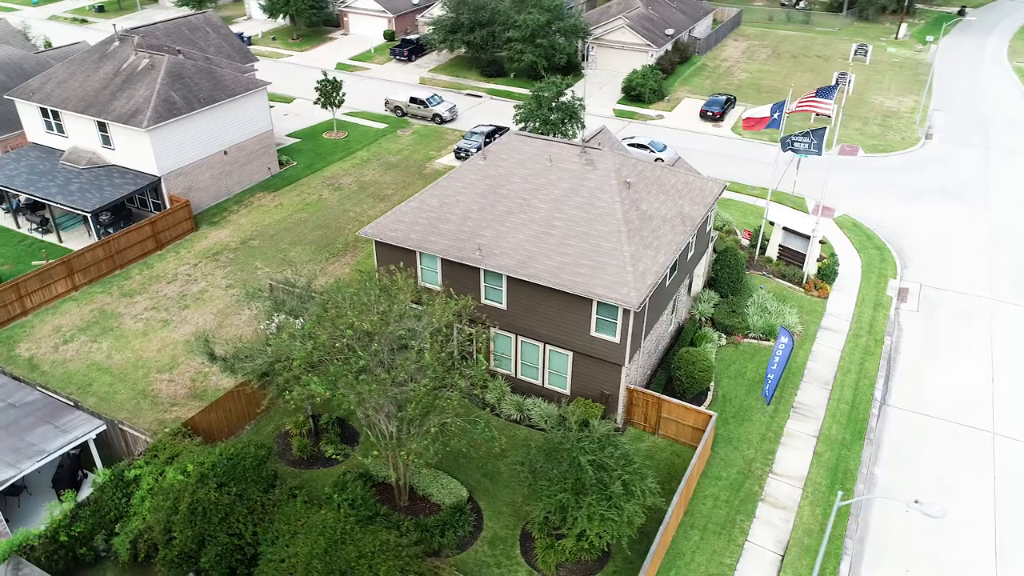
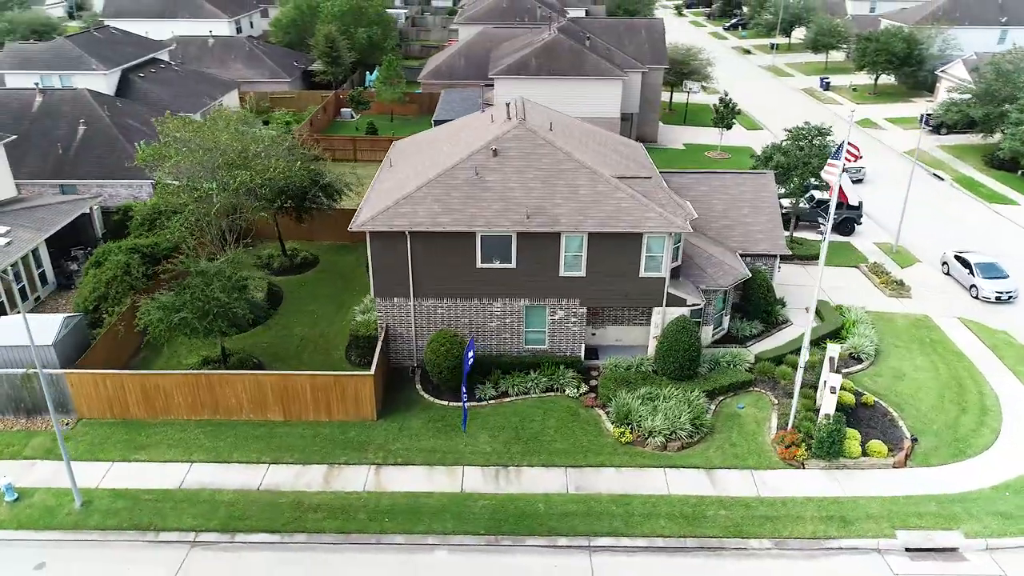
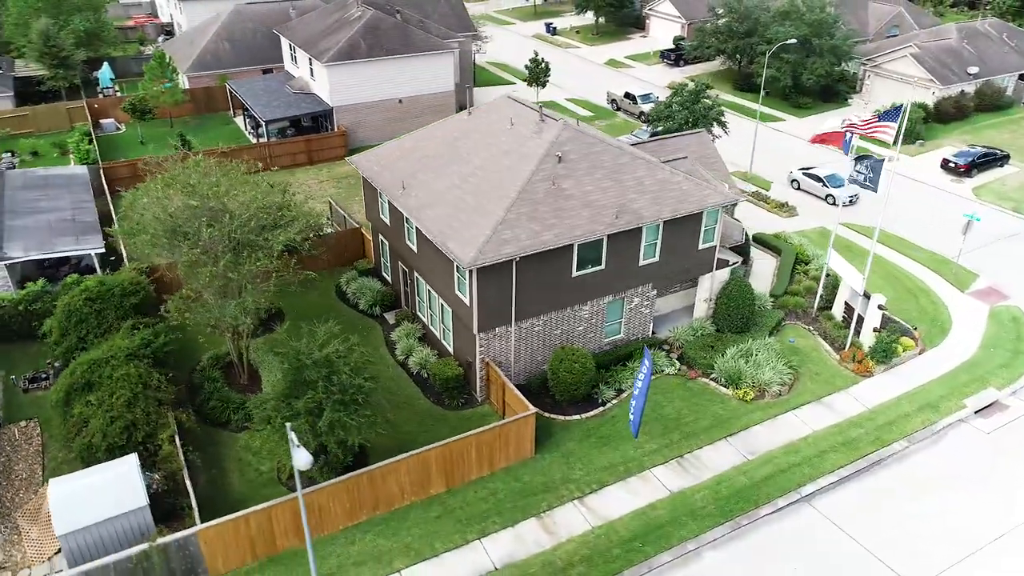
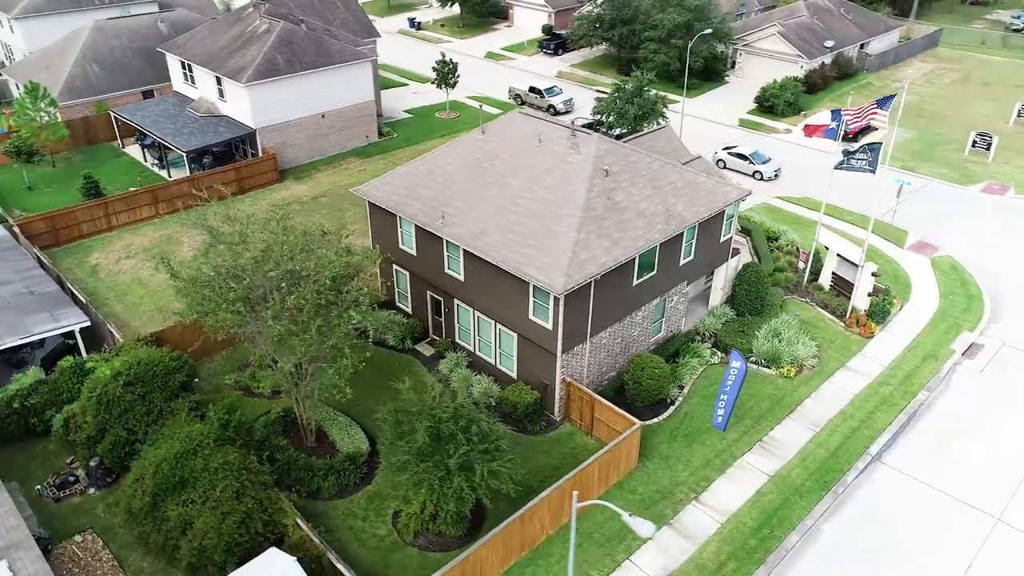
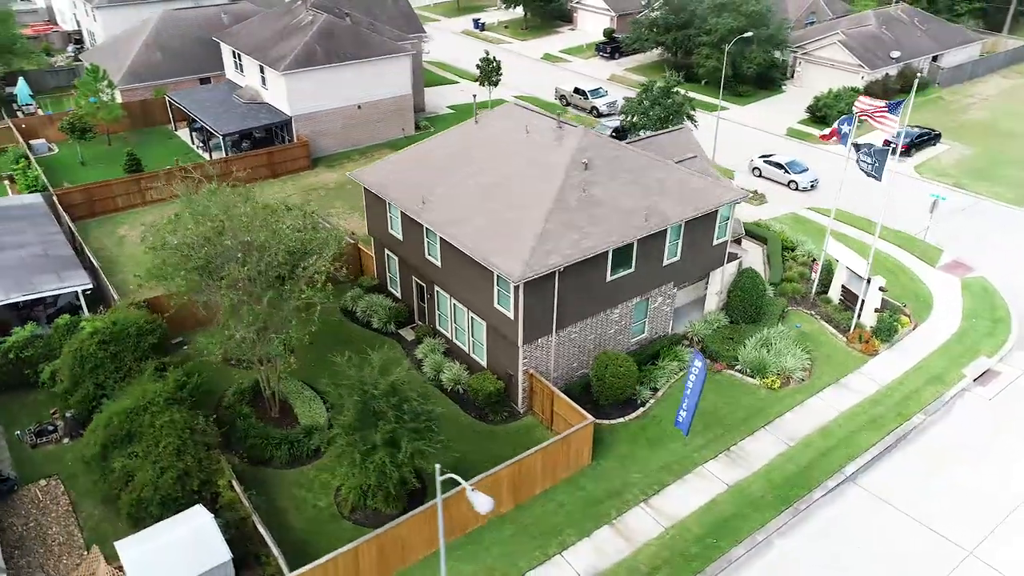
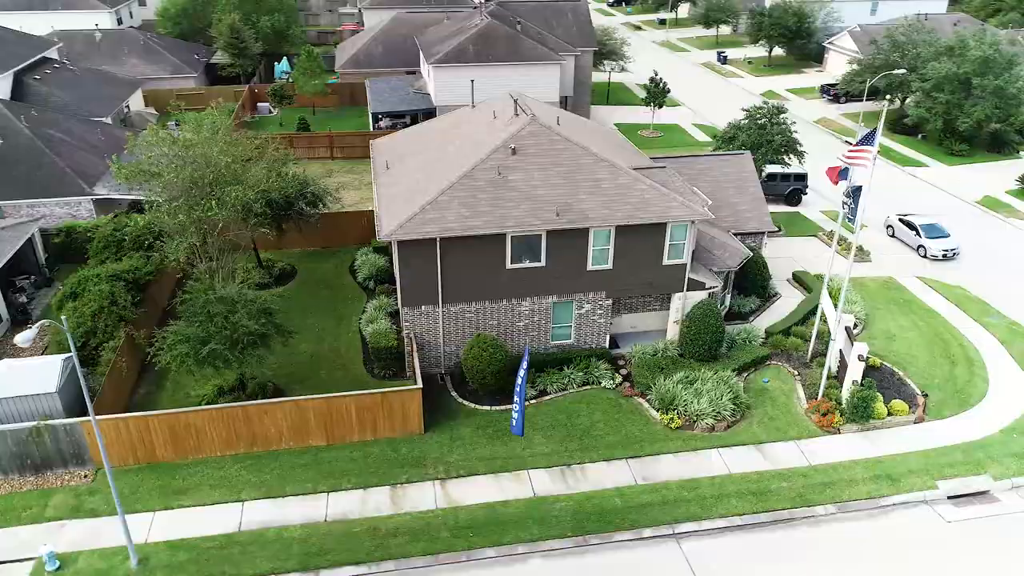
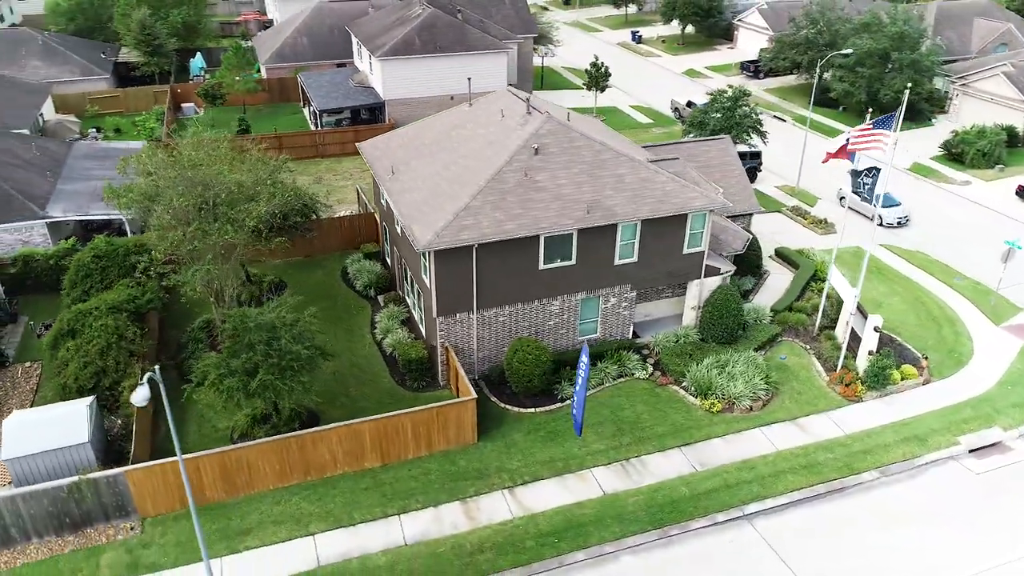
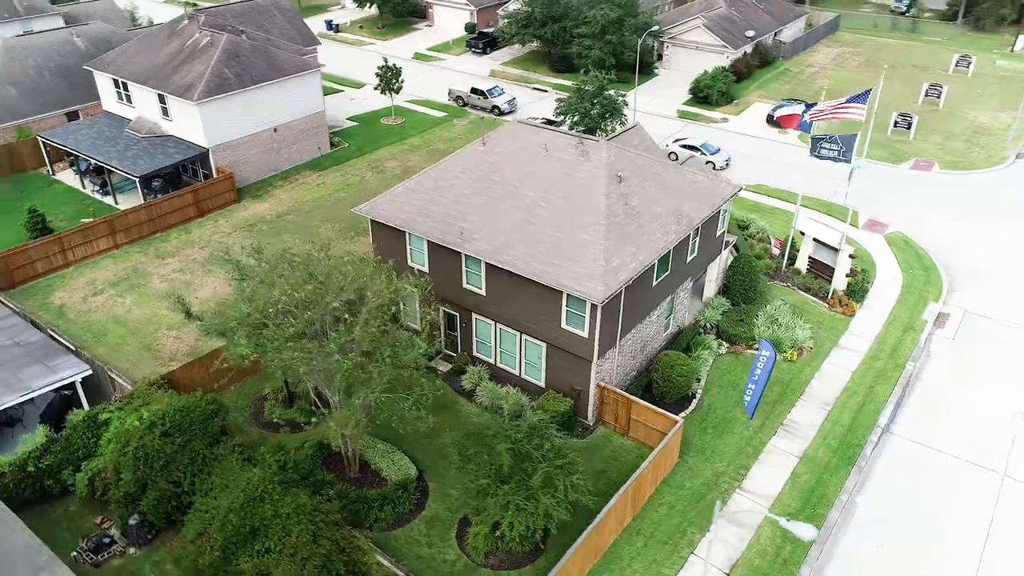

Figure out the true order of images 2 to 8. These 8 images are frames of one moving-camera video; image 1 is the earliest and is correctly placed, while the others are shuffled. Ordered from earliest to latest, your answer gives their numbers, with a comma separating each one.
8, 4, 5, 3, 7, 6, 2
